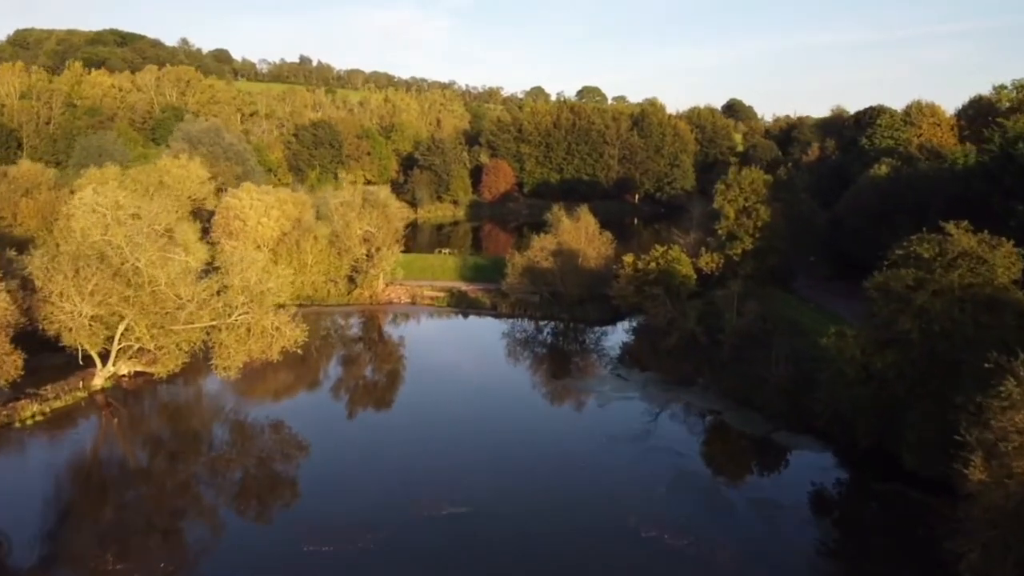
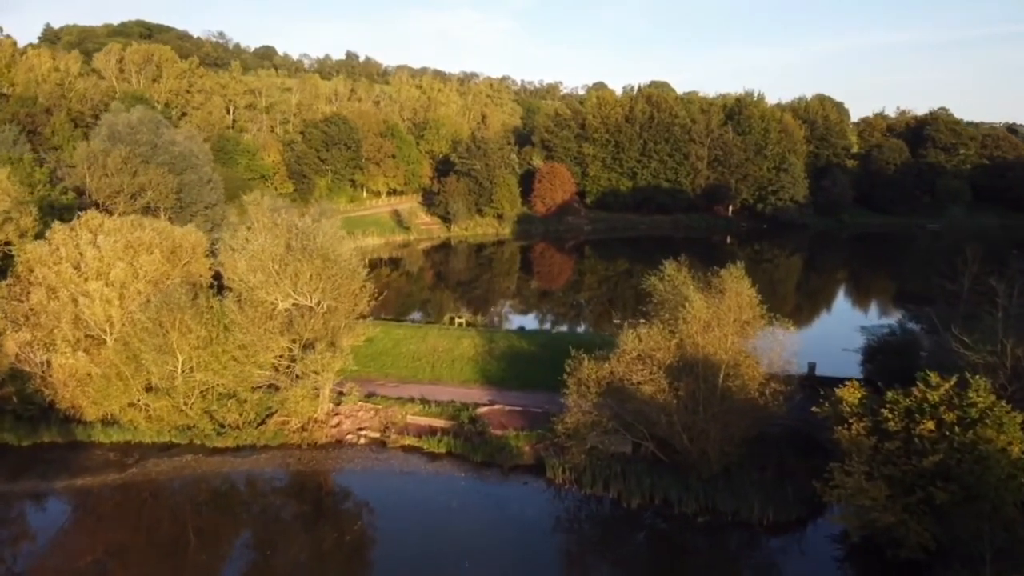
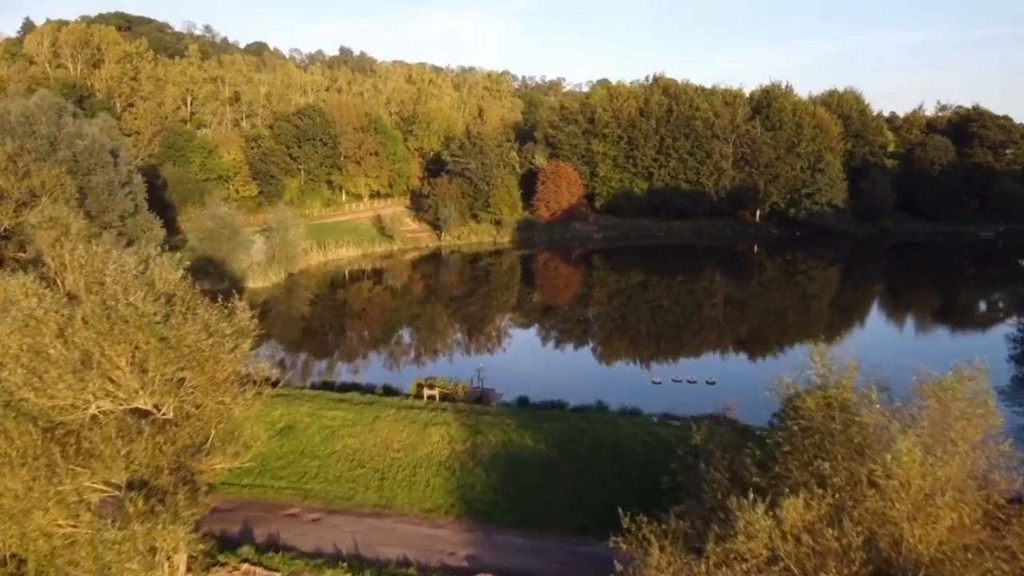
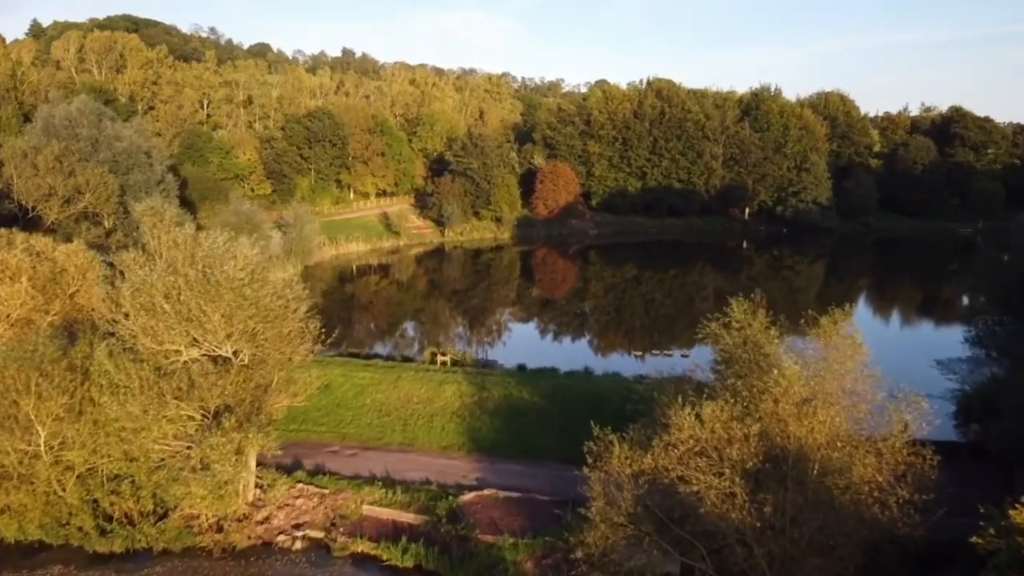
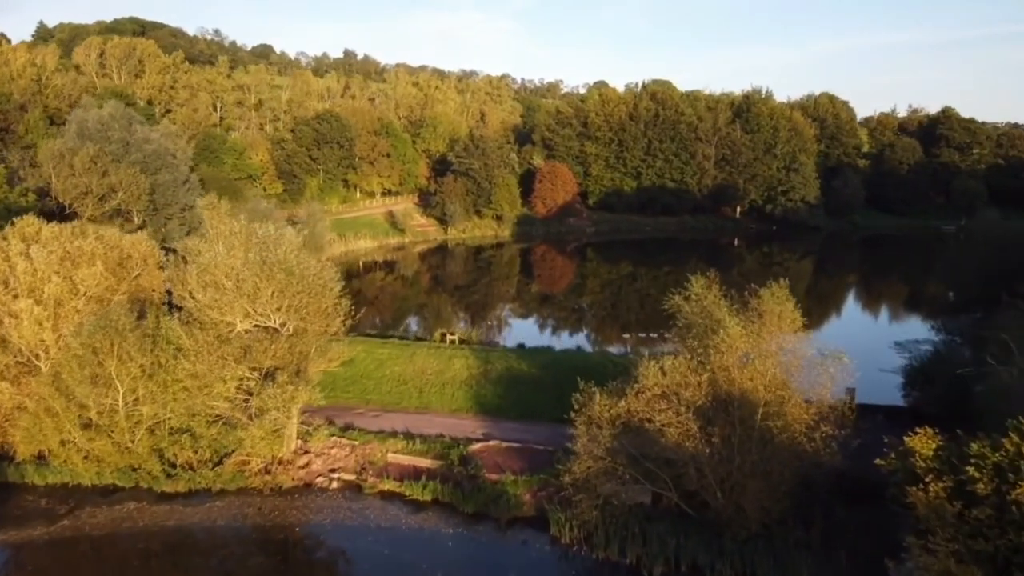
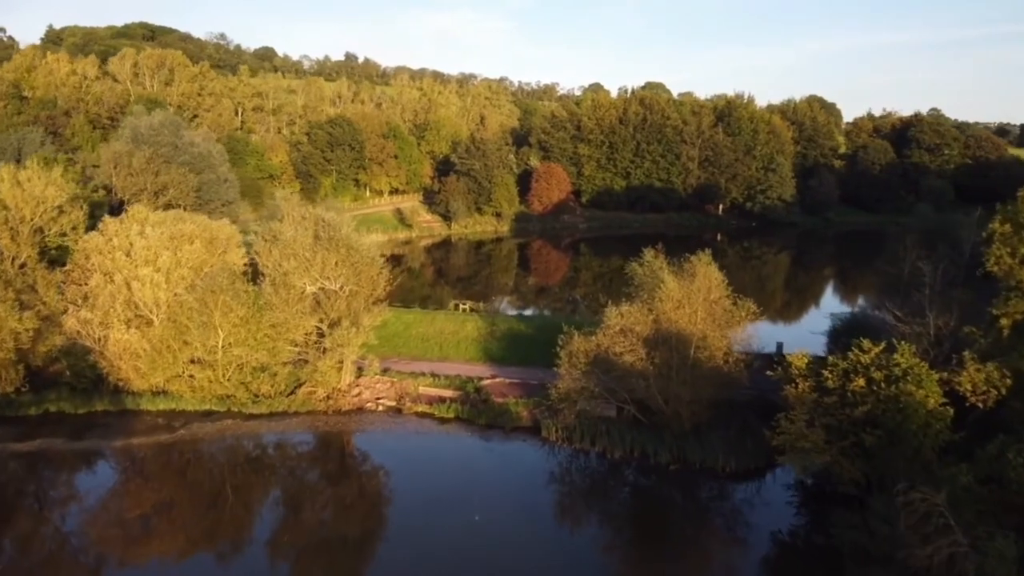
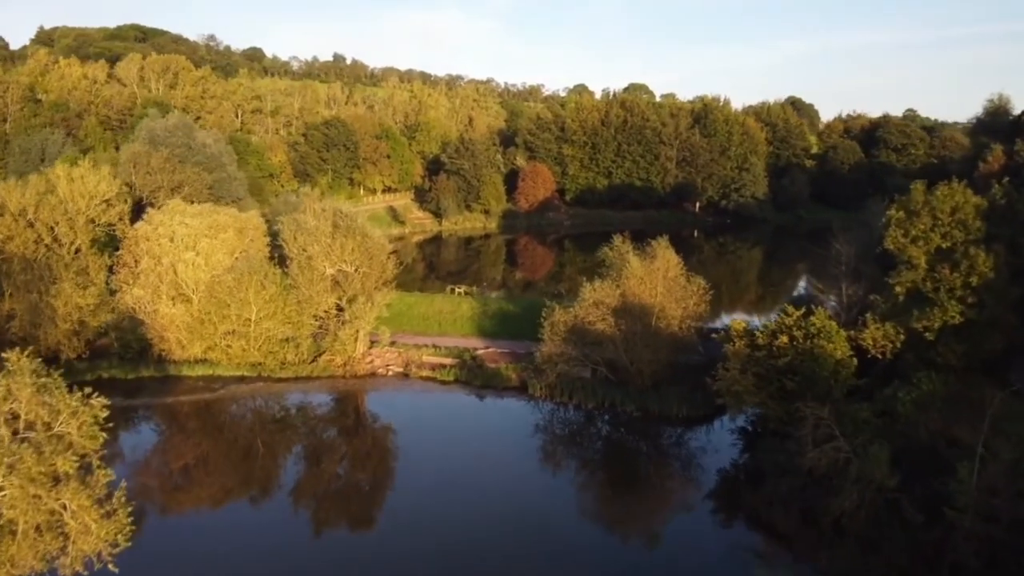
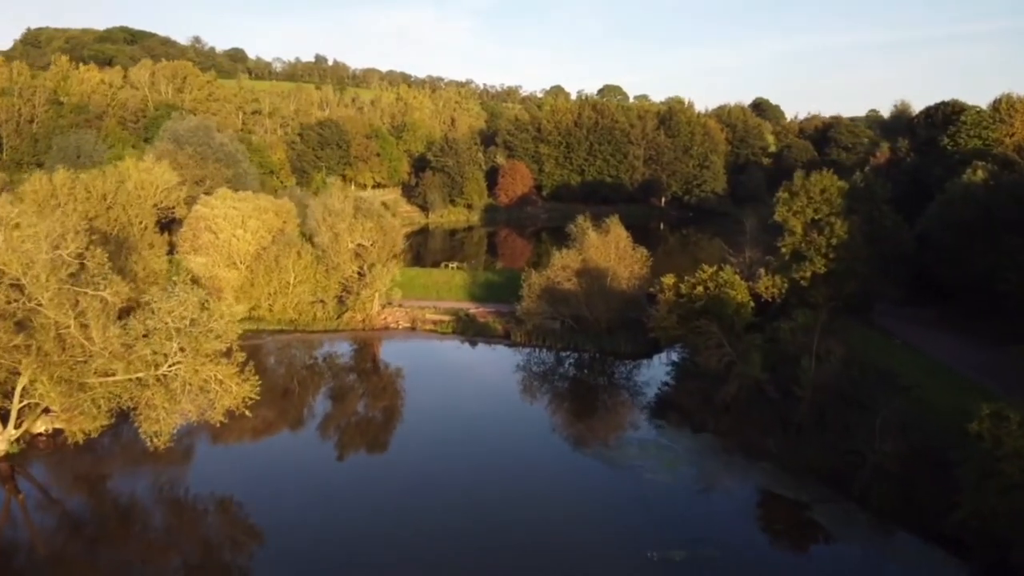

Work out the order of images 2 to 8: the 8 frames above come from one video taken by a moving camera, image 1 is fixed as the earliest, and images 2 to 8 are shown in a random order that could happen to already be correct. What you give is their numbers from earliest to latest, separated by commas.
8, 7, 6, 2, 5, 4, 3
